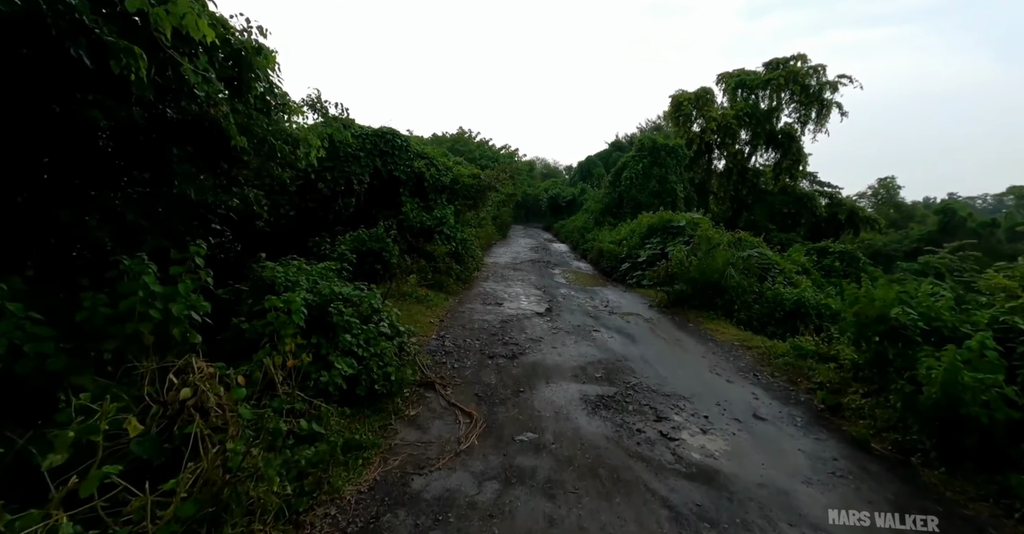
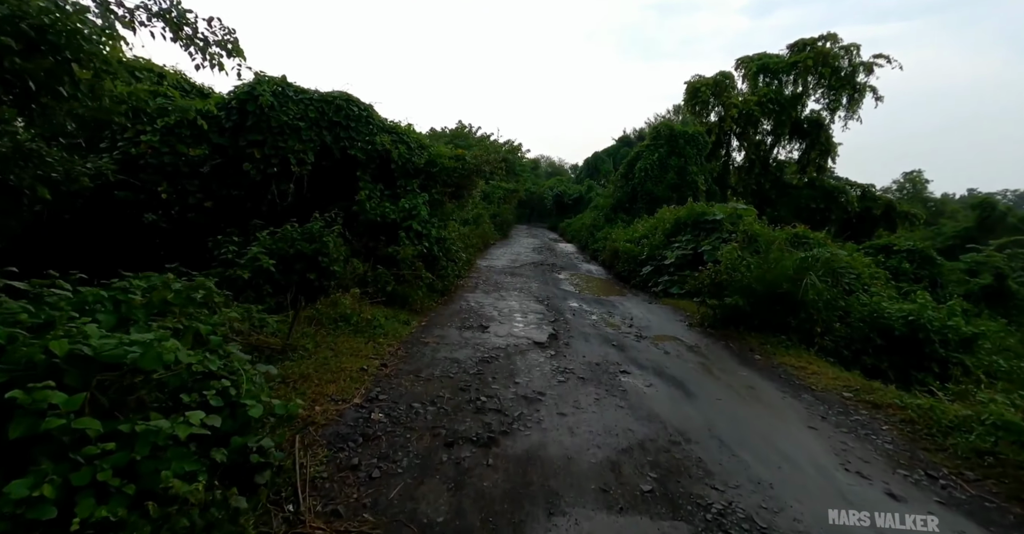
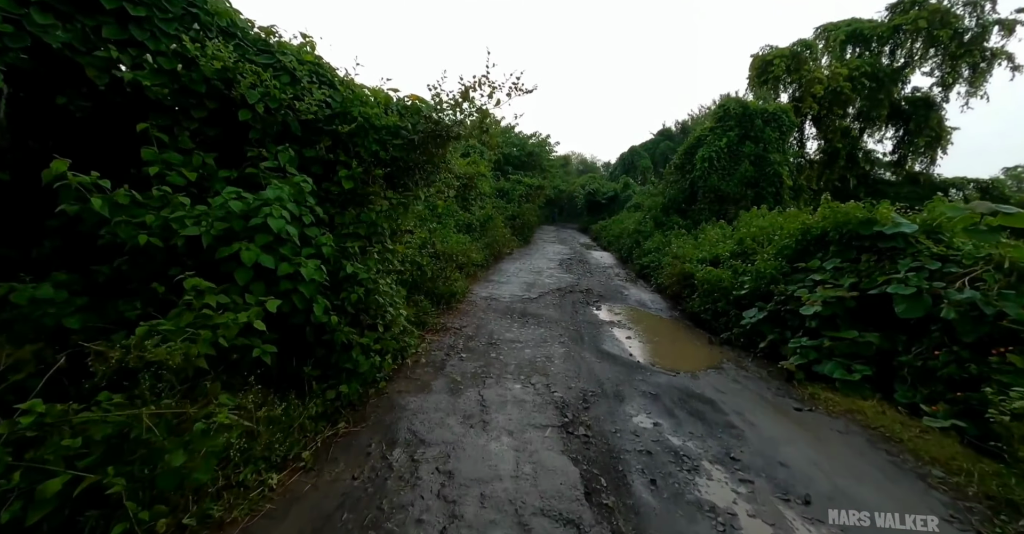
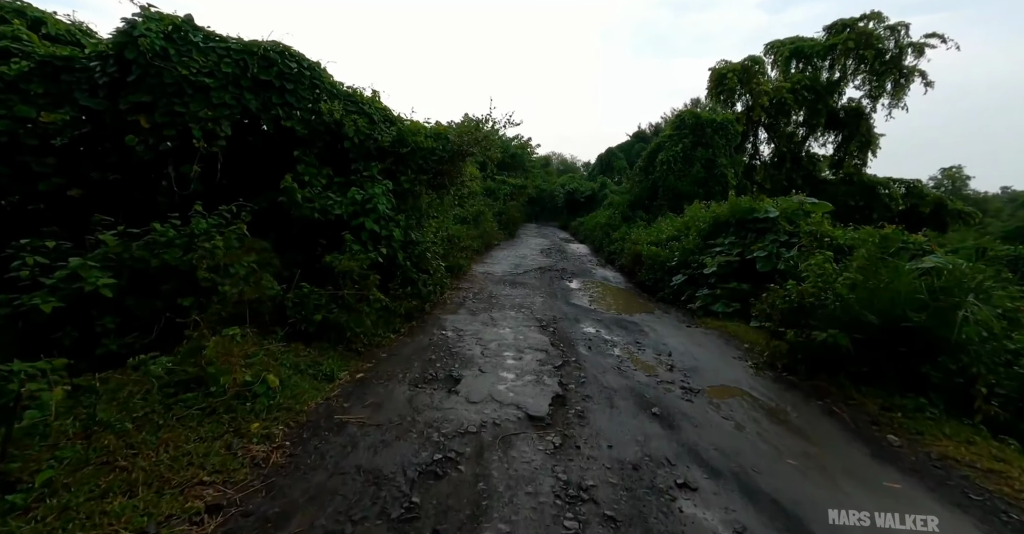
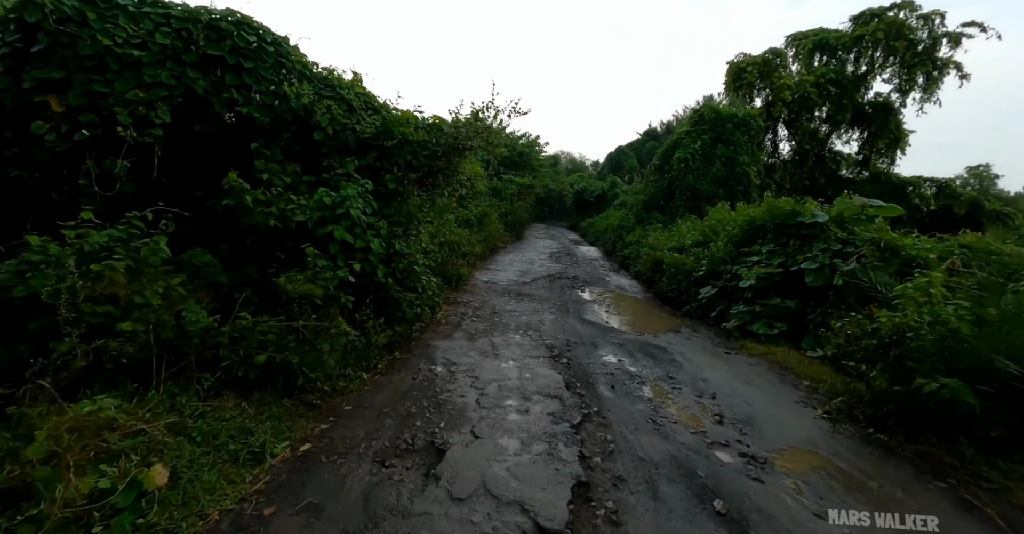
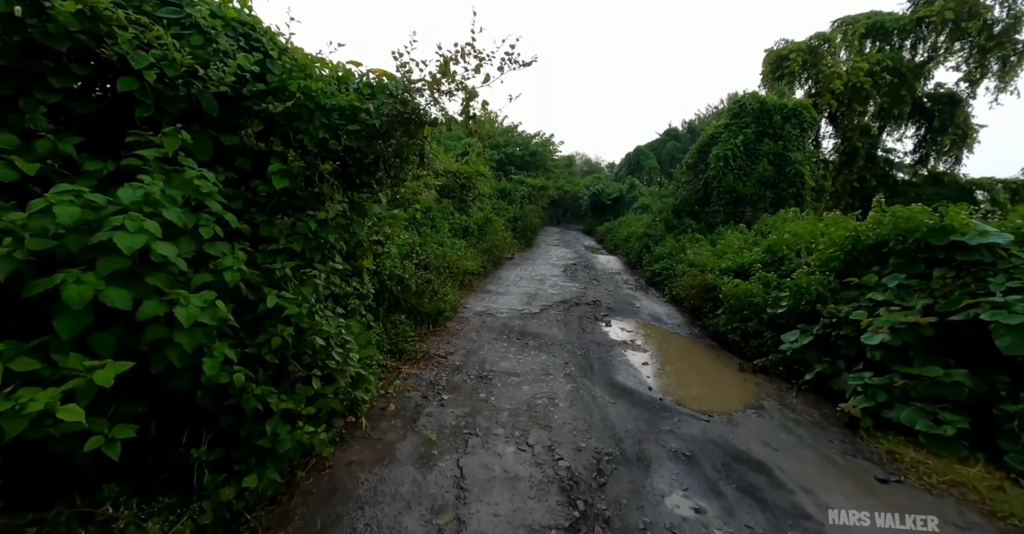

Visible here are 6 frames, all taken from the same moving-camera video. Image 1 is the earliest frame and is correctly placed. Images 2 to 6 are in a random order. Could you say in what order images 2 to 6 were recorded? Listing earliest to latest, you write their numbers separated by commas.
2, 4, 5, 3, 6
